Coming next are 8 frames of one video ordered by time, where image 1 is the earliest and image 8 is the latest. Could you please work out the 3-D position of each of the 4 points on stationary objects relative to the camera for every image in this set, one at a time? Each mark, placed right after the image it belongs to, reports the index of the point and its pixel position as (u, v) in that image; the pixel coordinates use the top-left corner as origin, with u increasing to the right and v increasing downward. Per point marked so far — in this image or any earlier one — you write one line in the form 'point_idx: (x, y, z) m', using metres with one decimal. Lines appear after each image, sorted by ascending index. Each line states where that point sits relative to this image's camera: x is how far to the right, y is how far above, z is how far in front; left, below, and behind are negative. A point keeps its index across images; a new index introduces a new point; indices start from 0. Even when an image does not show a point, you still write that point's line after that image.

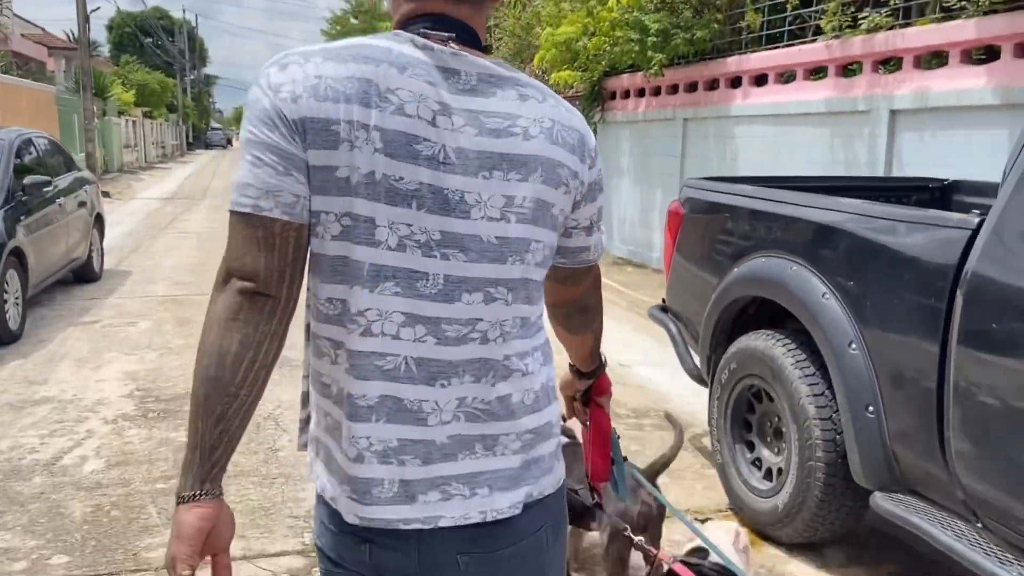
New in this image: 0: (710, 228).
0: (+0.9, +0.3, +3.8) m
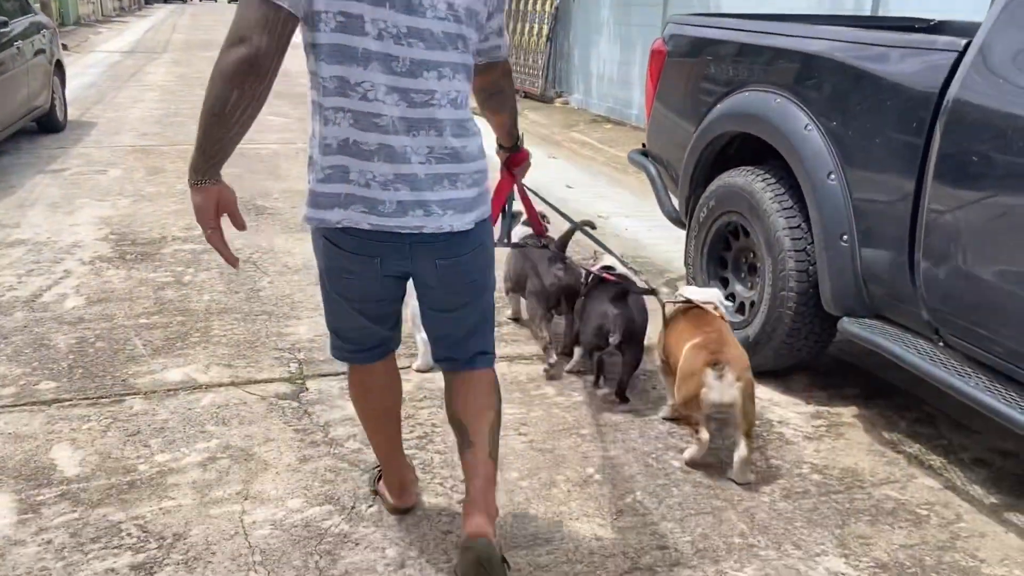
0: (+0.8, +1.0, +3.7) m
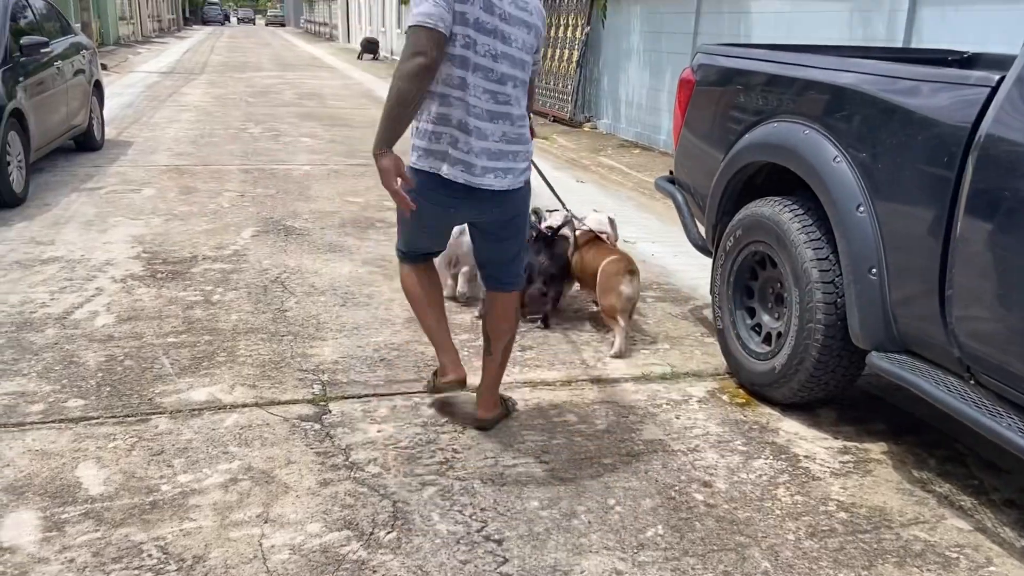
0: (+0.9, +0.9, +3.7) m
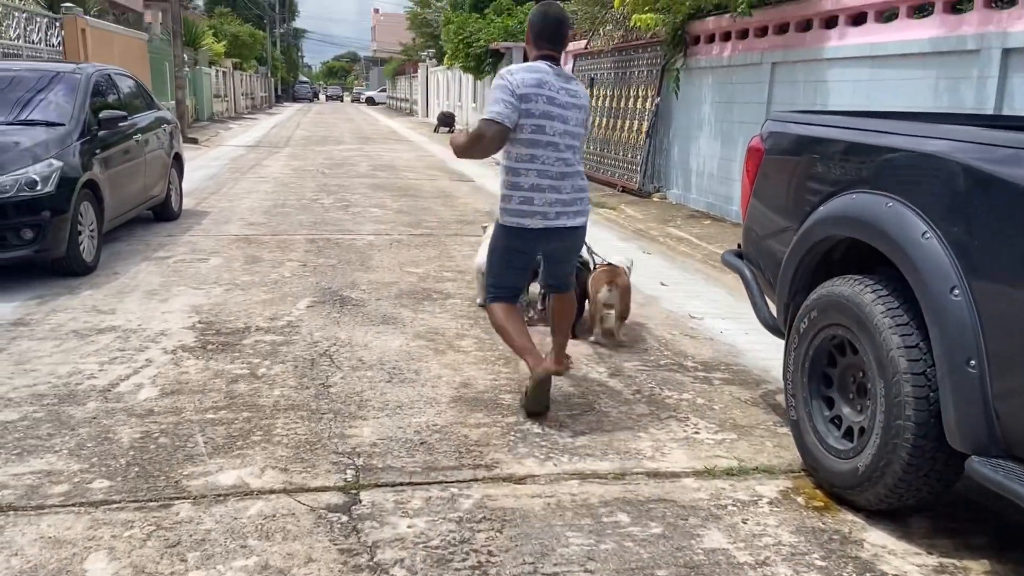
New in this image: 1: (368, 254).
0: (+1.2, +0.5, +3.5) m
1: (-1.3, +0.3, +7.3) m
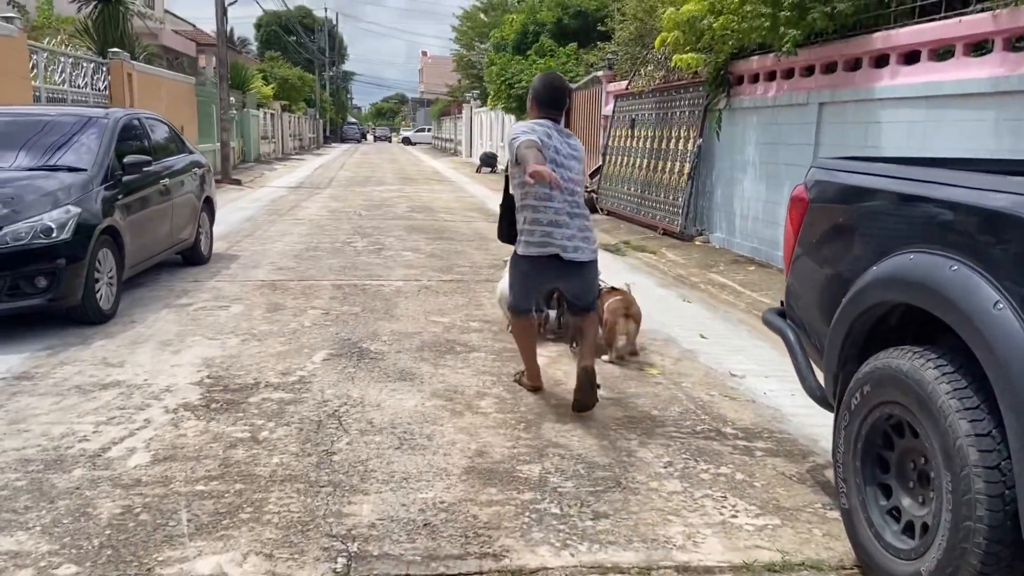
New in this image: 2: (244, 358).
0: (+1.2, +0.3, +3.1) m
1: (-1.0, -0.1, +7.0) m
2: (-1.7, -0.4, +5.2) m
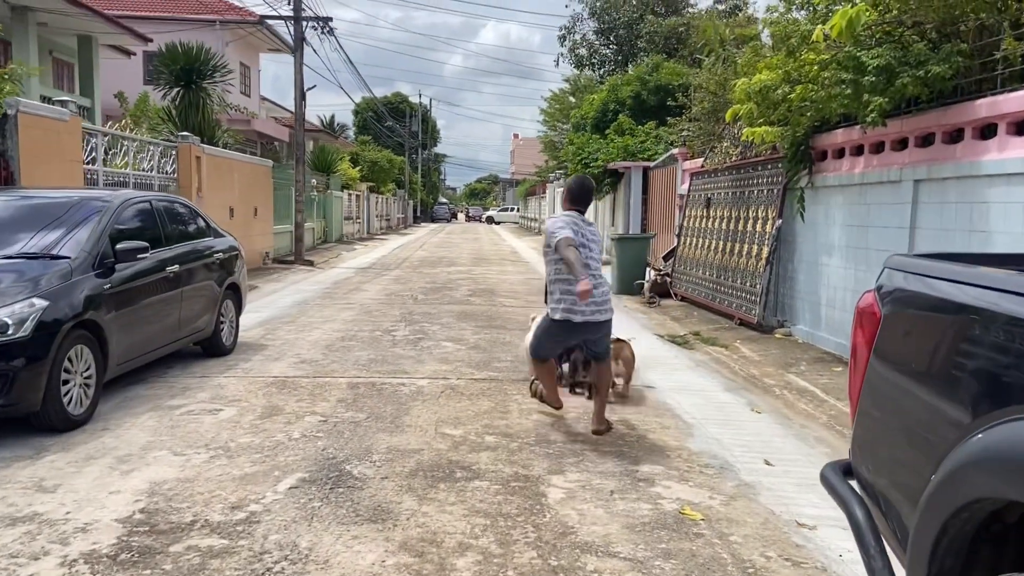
0: (+1.0, -0.2, +2.1) m
1: (-0.8, -0.9, +6.2) m
2: (-1.6, -1.0, +4.4) m
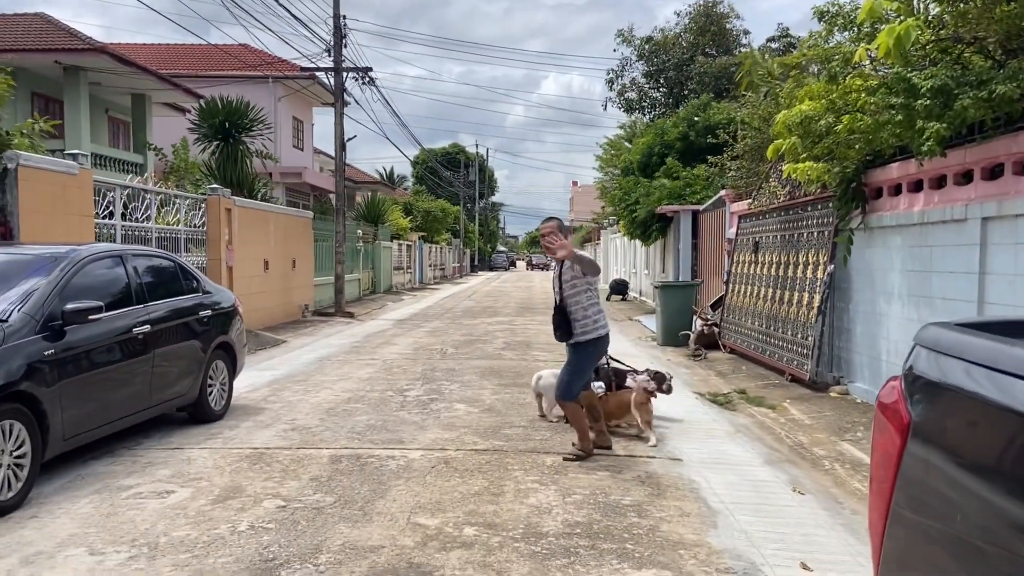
0: (+0.7, -0.3, +1.2) m
1: (-0.8, -1.3, +5.4) m
2: (-1.8, -1.3, +3.6) m
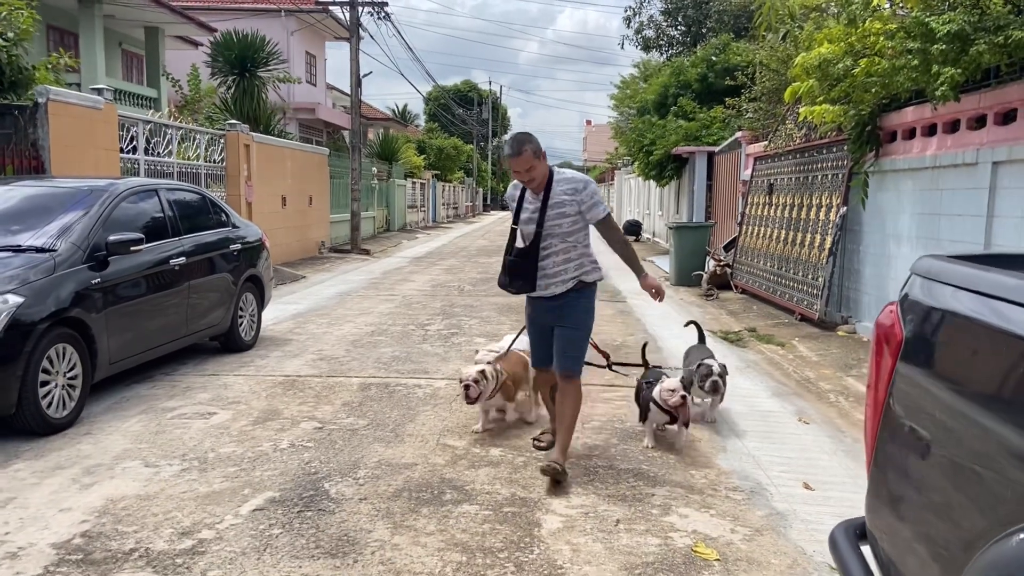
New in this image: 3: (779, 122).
0: (+0.8, -0.2, +1.4) m
1: (-0.7, -0.9, +5.7) m
2: (-1.7, -1.0, +4.0) m
3: (+4.0, +2.5, +12.5) m
